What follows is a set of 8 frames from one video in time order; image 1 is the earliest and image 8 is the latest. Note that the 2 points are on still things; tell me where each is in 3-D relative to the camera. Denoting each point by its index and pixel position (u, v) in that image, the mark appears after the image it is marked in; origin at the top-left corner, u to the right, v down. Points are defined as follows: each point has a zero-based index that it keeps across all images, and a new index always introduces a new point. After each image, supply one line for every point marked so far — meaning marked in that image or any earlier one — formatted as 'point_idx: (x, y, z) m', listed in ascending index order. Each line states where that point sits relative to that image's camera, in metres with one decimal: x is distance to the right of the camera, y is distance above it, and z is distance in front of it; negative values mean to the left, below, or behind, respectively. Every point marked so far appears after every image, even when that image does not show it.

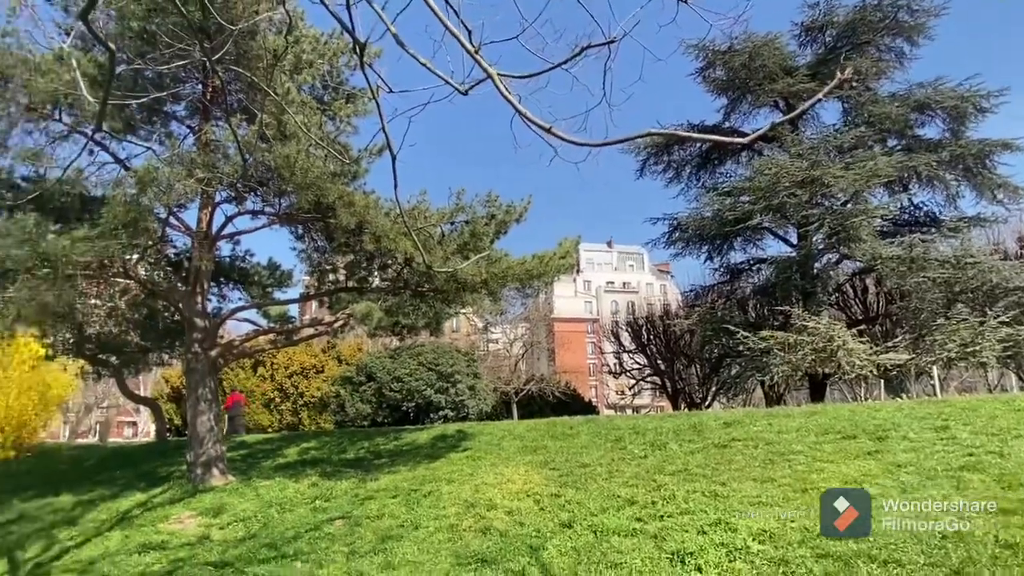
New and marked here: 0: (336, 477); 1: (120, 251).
0: (-2.2, -2.4, +8.3) m
1: (-4.3, +0.4, +7.2) m
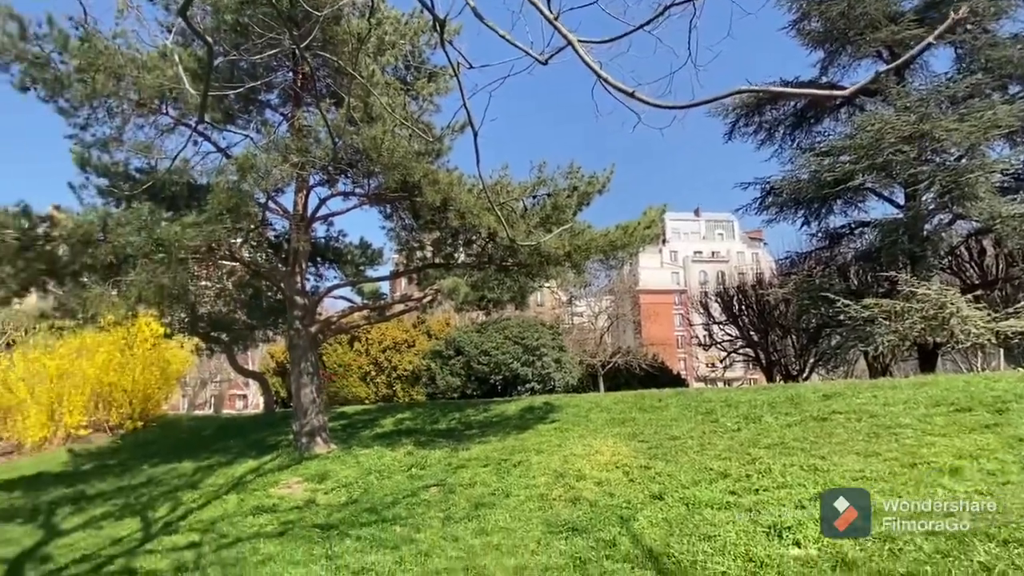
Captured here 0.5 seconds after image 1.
0: (-1.1, -2.1, +8.6) m
1: (-3.3, +0.6, +7.6) m
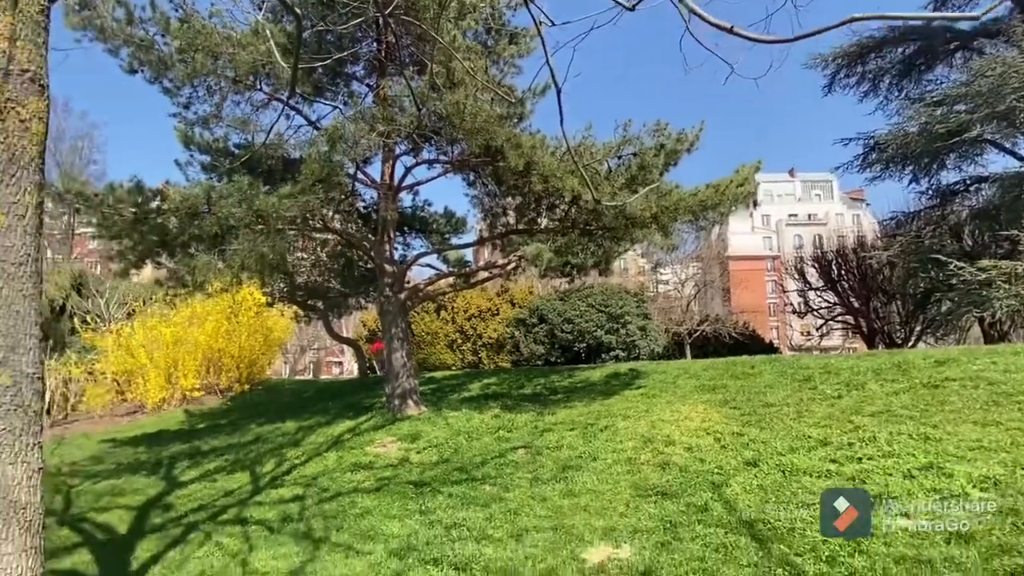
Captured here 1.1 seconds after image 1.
0: (+0.1, -1.7, +8.8) m
1: (-2.3, +1.0, +7.9) m
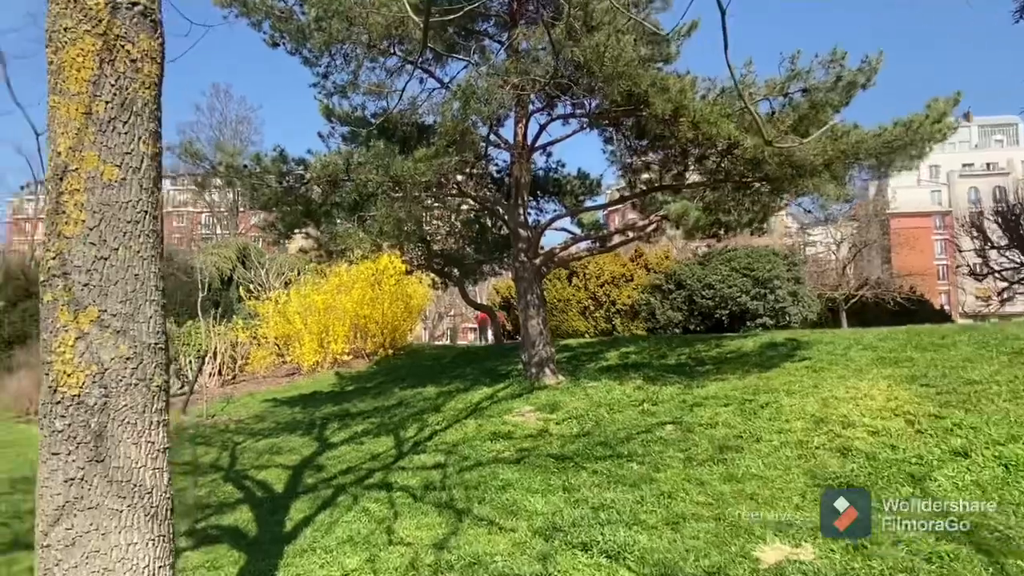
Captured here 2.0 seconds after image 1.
0: (+1.9, -1.2, +8.2) m
1: (-0.7, +1.4, +7.7) m
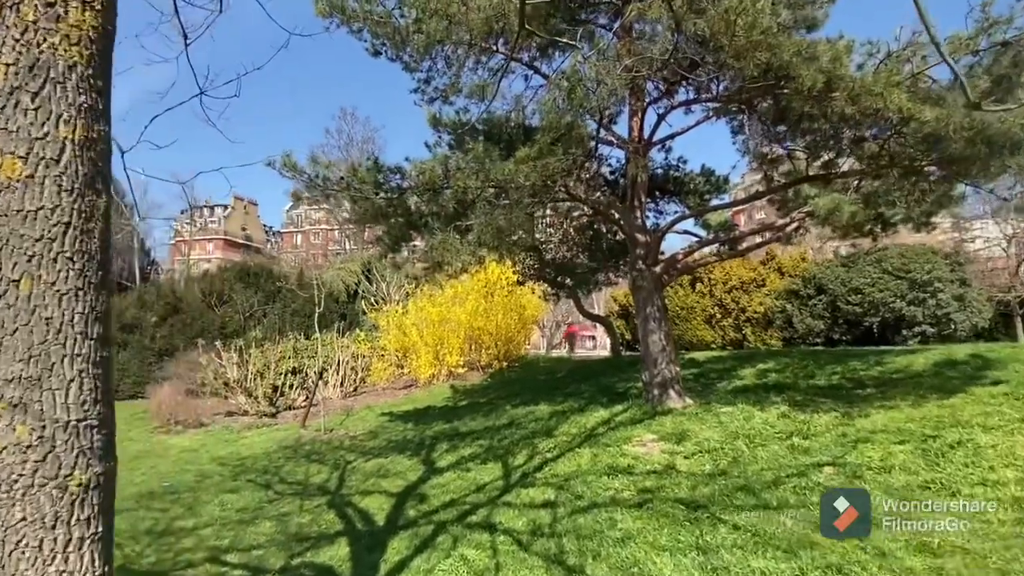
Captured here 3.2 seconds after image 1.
0: (+3.2, -1.3, +6.9) m
1: (+0.5, +1.3, +7.0) m
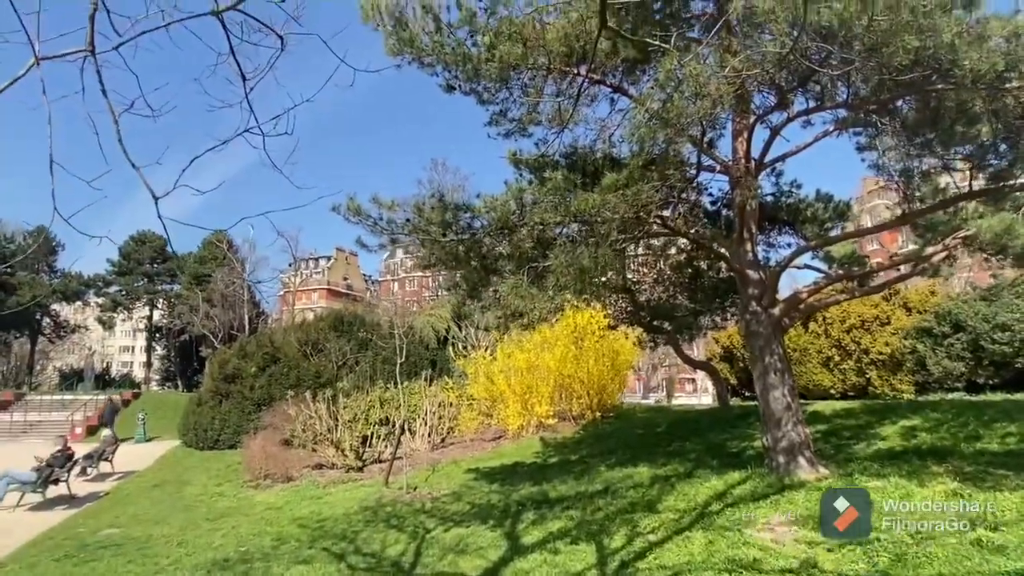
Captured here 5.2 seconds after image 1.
0: (+4.0, -1.6, +5.4) m
1: (+1.3, +0.8, +6.0) m
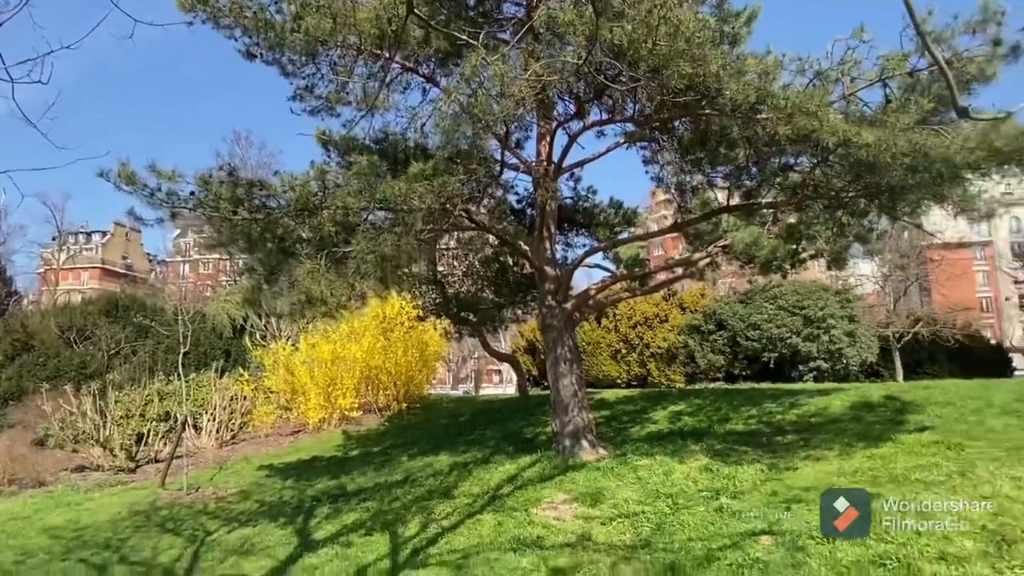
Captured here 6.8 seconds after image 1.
0: (+2.1, -1.7, +6.3) m
1: (-0.5, +0.9, +6.1) m
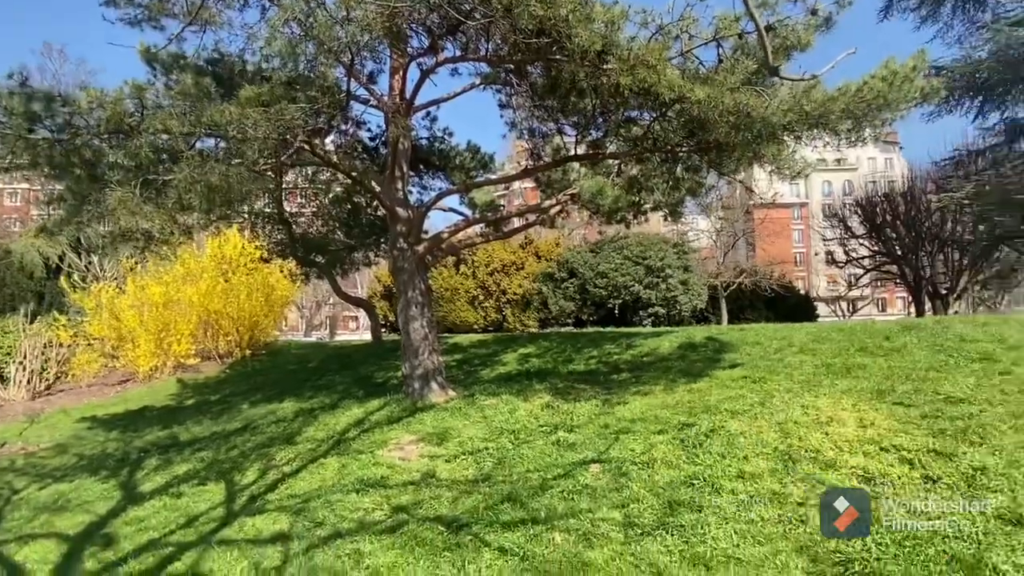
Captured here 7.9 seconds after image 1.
0: (+0.6, -1.1, +6.7) m
1: (-1.8, +1.4, +5.7) m
